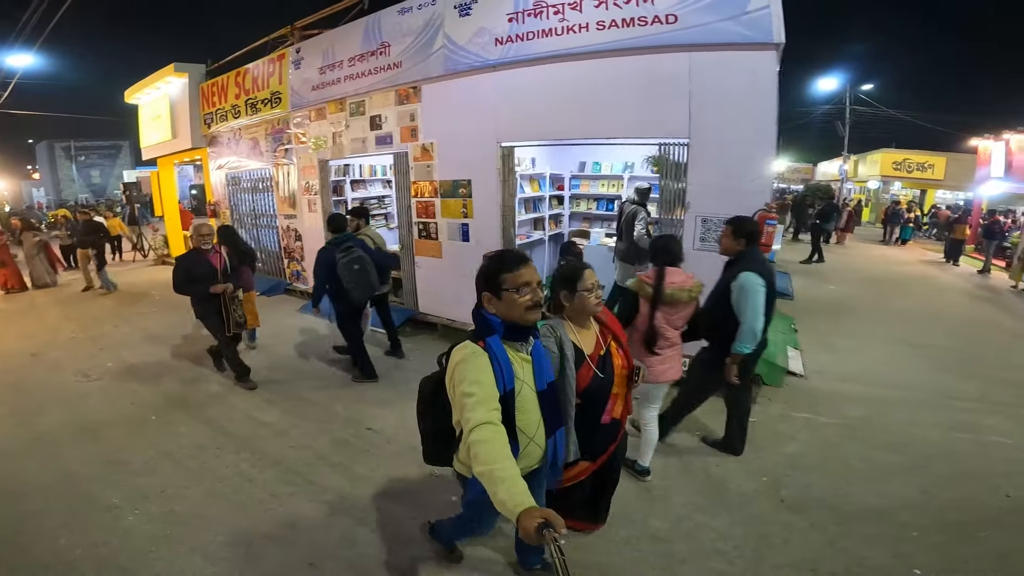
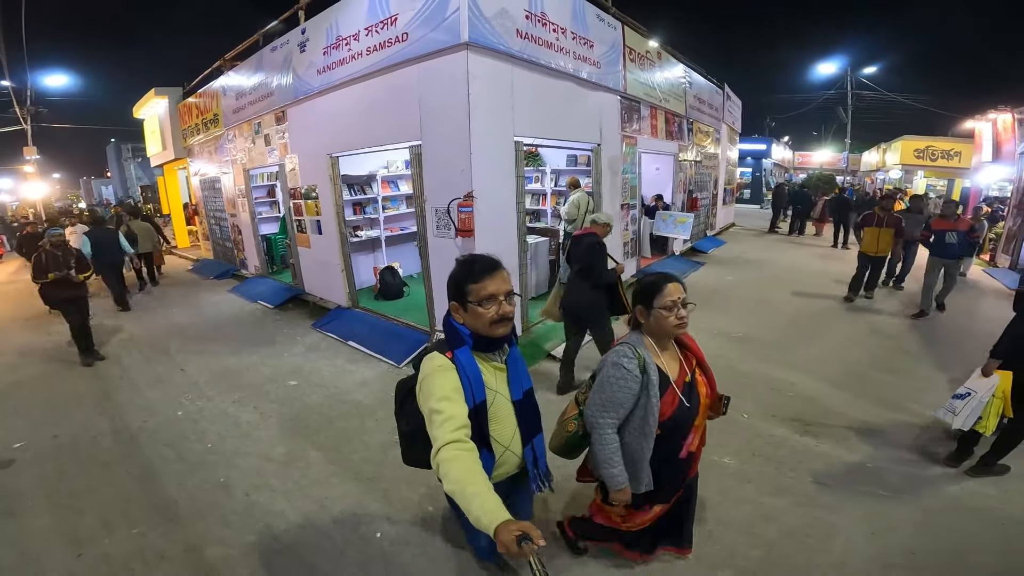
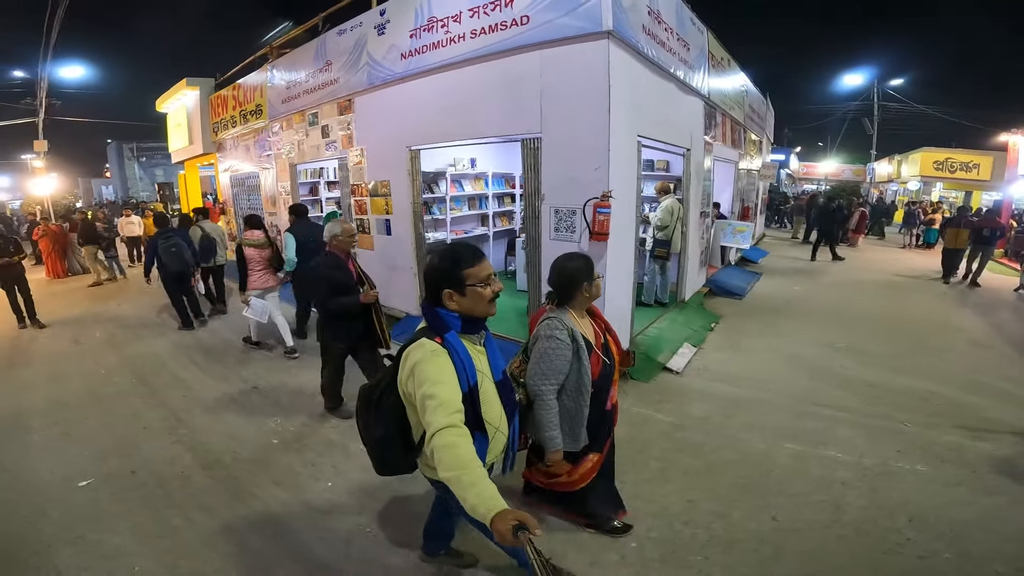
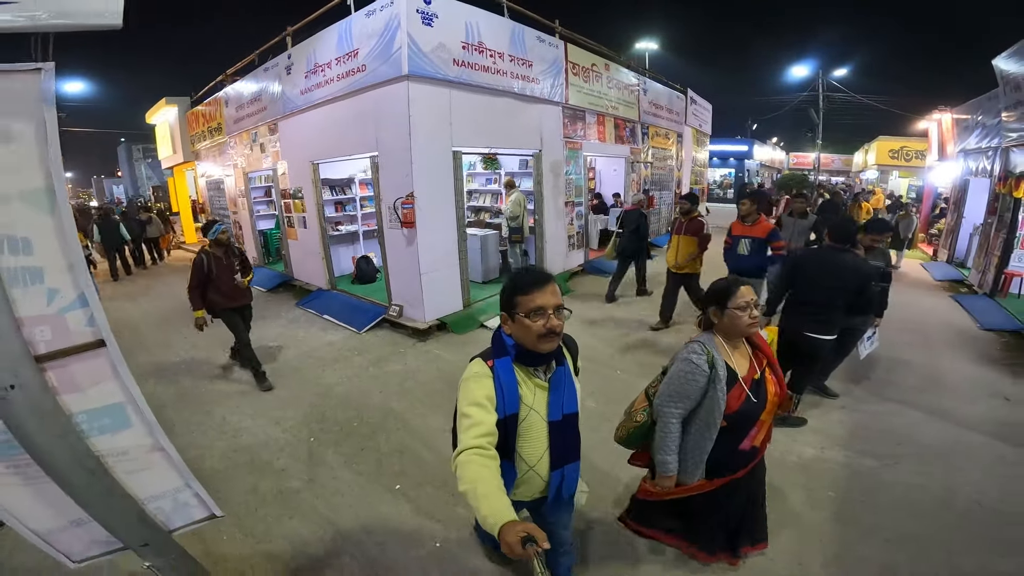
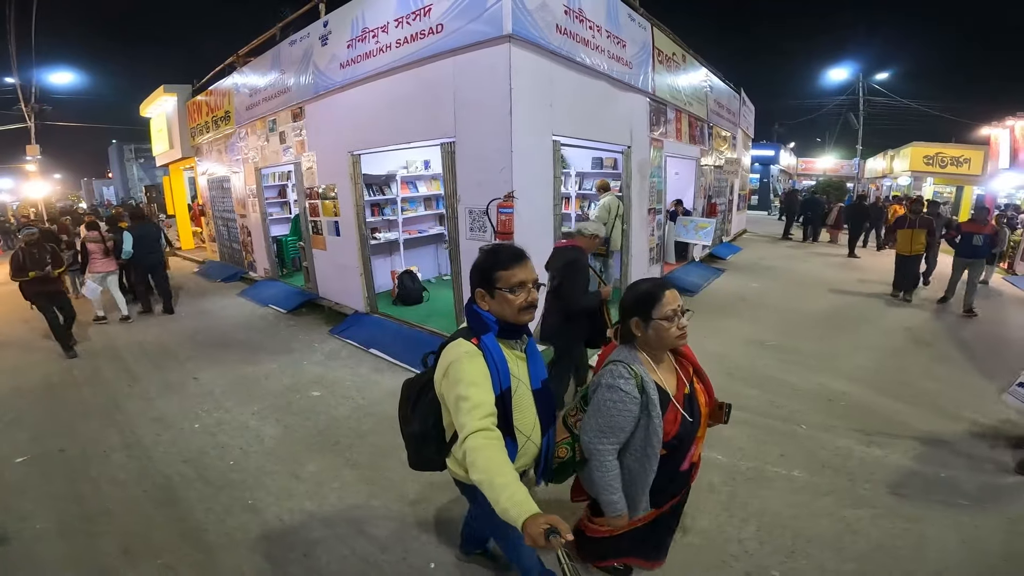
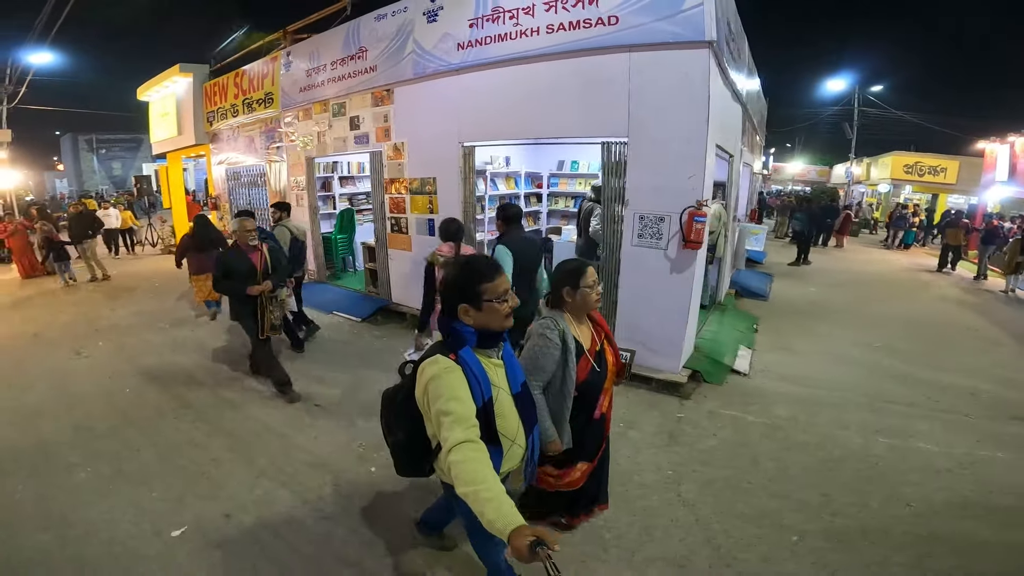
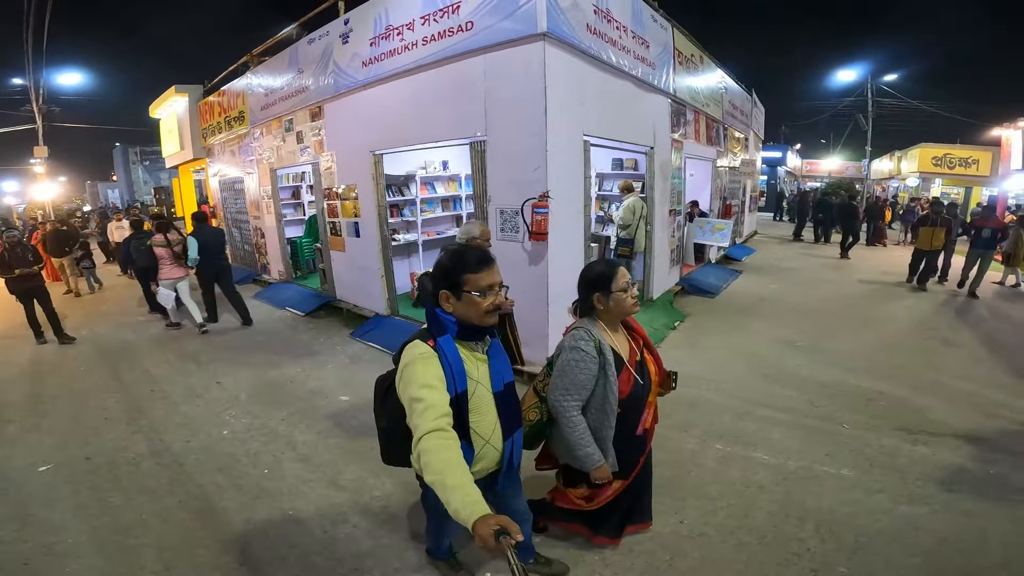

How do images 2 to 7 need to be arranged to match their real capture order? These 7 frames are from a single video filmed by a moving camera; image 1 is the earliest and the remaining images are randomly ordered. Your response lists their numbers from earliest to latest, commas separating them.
6, 3, 7, 5, 2, 4
